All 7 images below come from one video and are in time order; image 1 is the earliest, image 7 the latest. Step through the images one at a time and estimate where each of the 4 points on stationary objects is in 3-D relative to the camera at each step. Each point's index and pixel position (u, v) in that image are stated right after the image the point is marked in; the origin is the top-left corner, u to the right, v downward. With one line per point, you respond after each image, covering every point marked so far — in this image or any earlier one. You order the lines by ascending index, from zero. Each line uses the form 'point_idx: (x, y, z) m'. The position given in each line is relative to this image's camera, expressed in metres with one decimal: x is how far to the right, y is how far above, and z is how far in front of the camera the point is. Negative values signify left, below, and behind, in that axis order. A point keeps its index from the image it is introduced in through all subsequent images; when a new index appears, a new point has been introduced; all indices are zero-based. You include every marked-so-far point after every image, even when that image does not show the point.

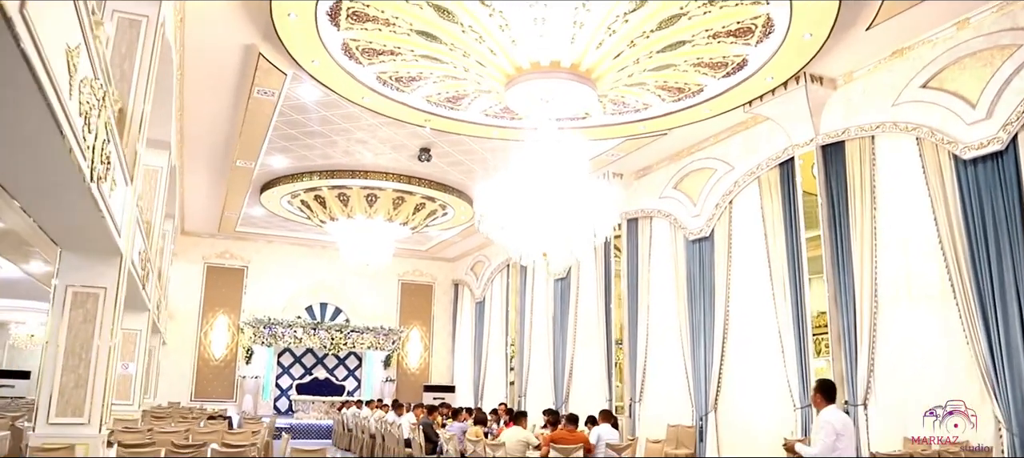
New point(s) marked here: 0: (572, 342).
0: (+1.1, -2.1, +14.0) m
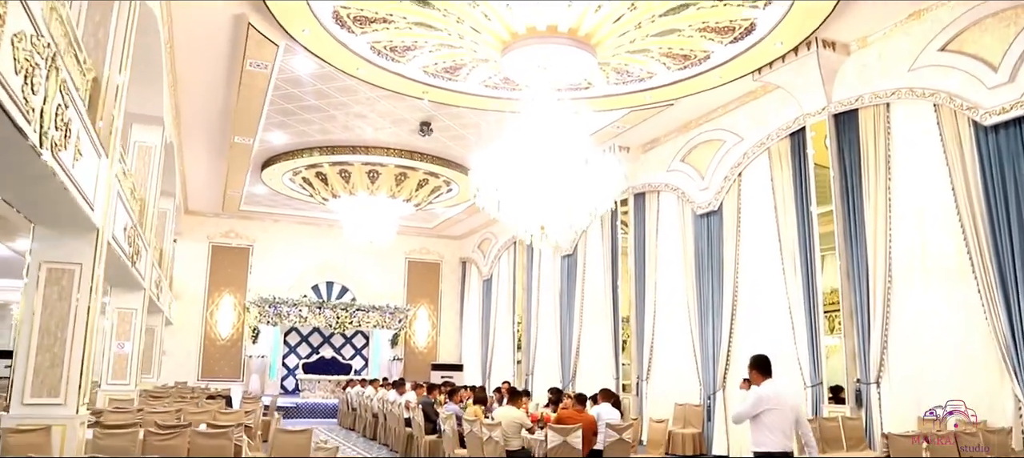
0: (+1.3, -1.7, +13.7) m
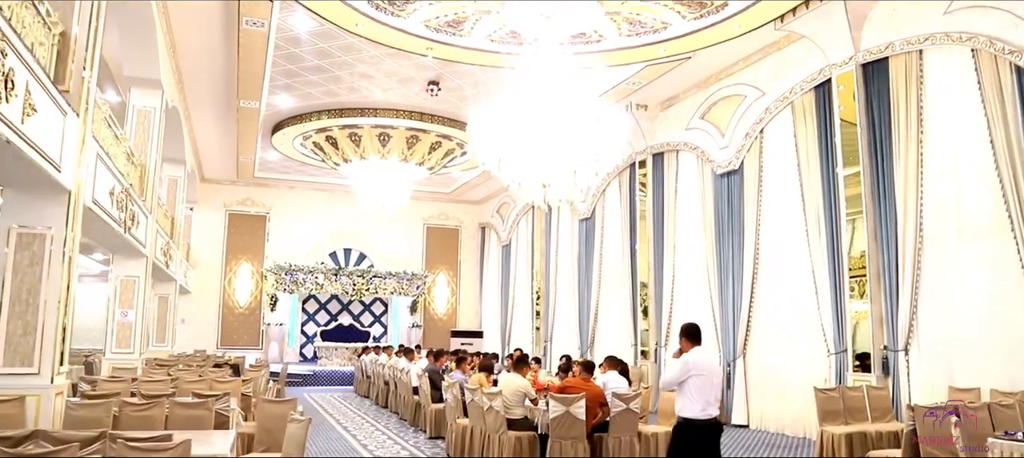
0: (+1.5, -1.0, +13.4) m
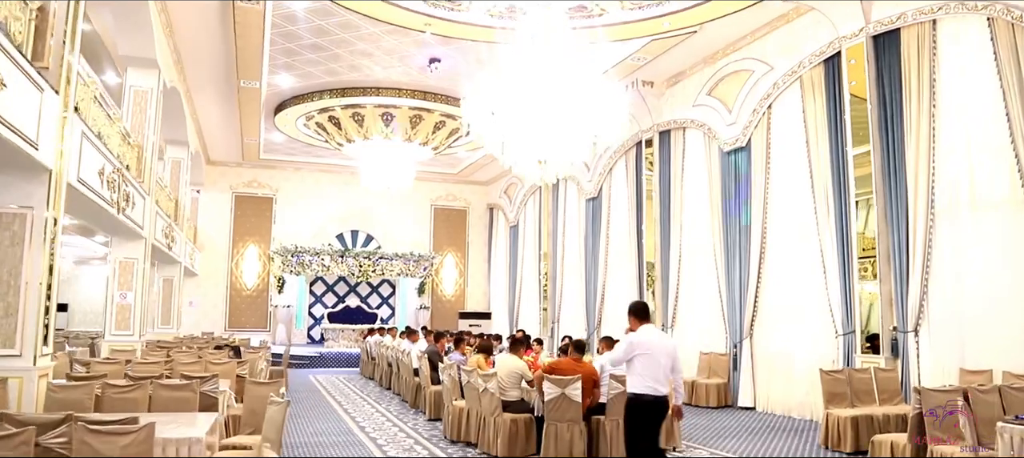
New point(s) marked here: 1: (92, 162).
0: (+1.6, -0.6, +13.2) m
1: (-3.7, +0.6, +6.5) m
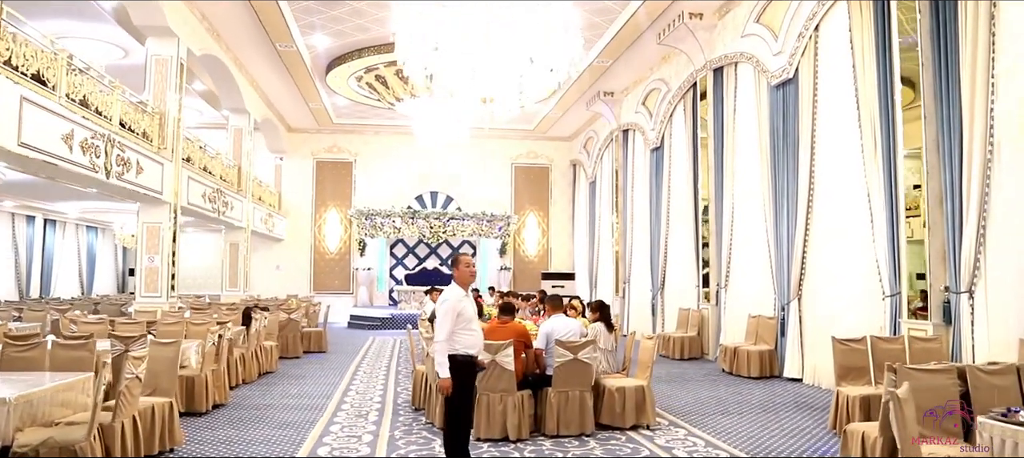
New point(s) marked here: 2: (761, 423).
0: (+2.5, +0.1, +12.1) m
1: (-4.1, +0.9, +6.6) m
2: (+2.1, -1.6, +6.1) m
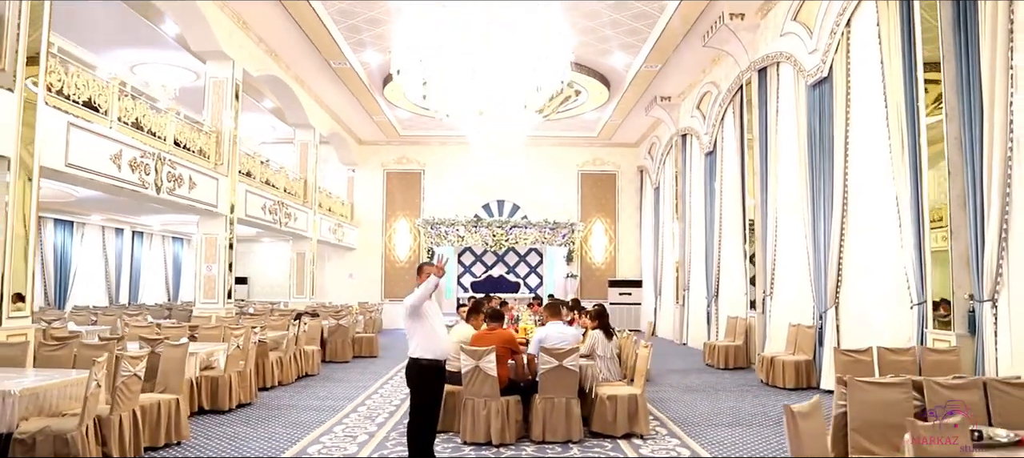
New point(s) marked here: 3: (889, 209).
0: (+3.3, 0.0, +11.8) m
1: (-4.0, +0.8, +7.2) m
2: (+2.0, -1.7, +5.9) m
3: (+3.6, +0.2, +7.1) m
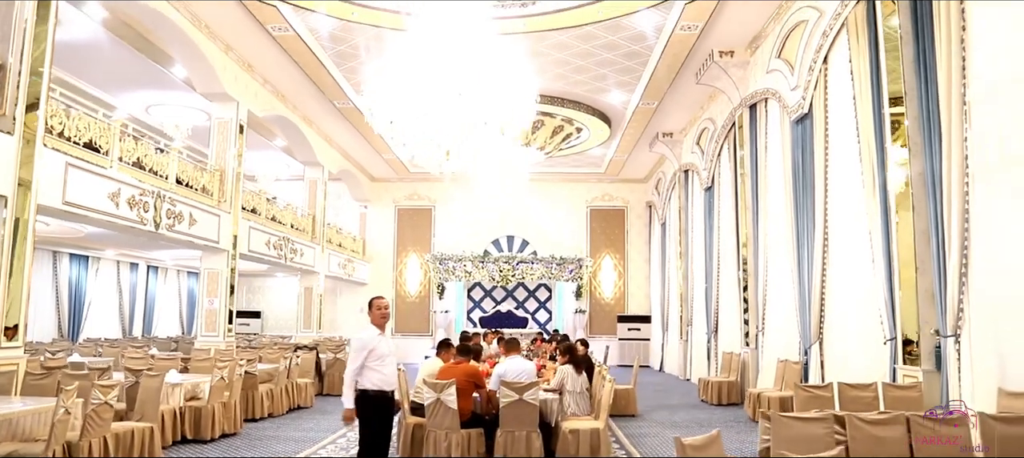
0: (+3.2, -0.5, +11.8) m
1: (-4.2, +0.4, +7.6) m
2: (+1.7, -1.9, +5.9) m
3: (+3.3, -0.2, +7.1) m
